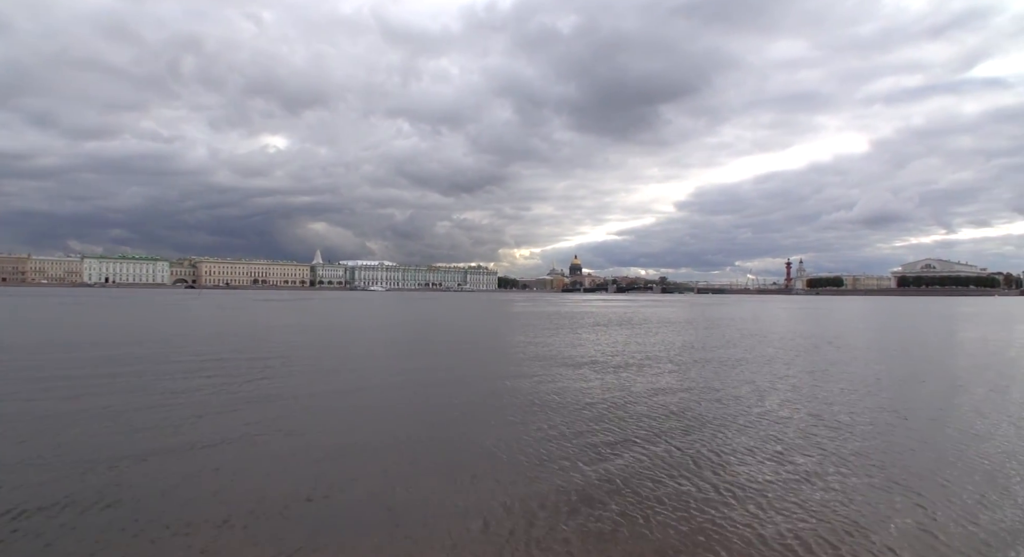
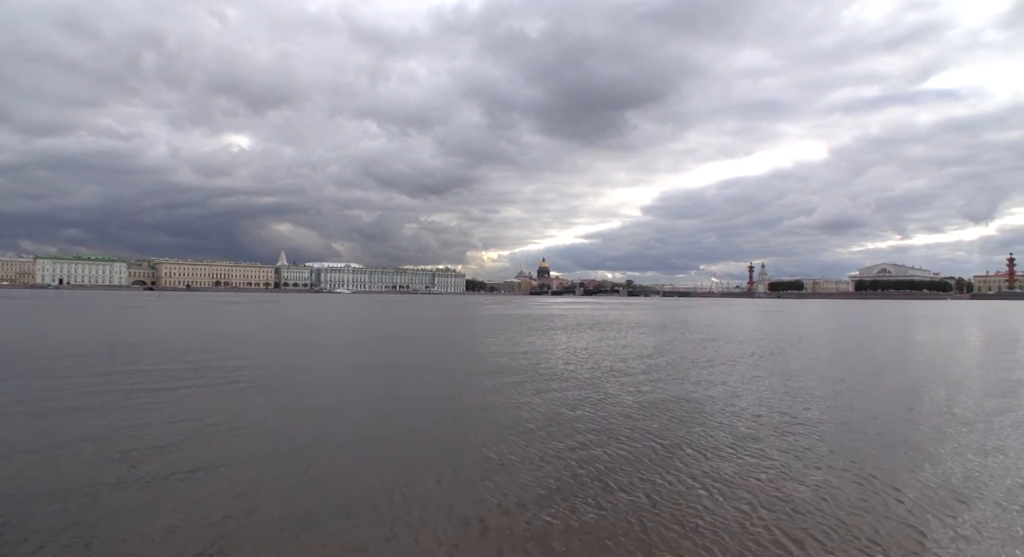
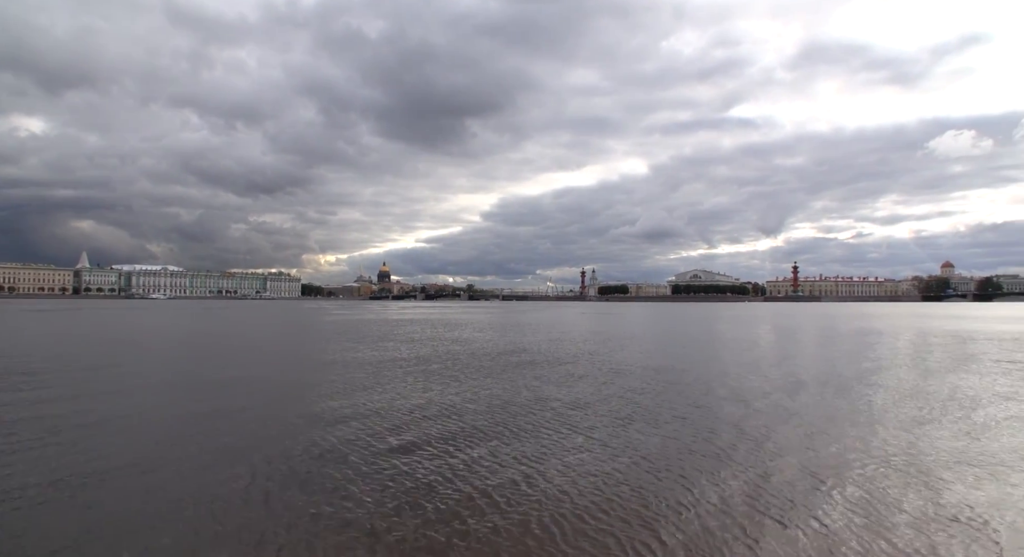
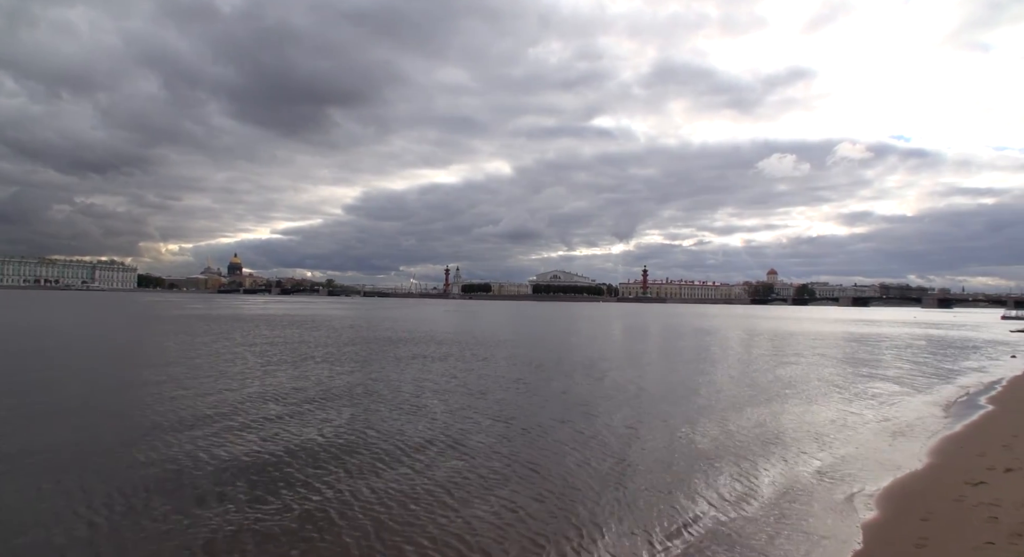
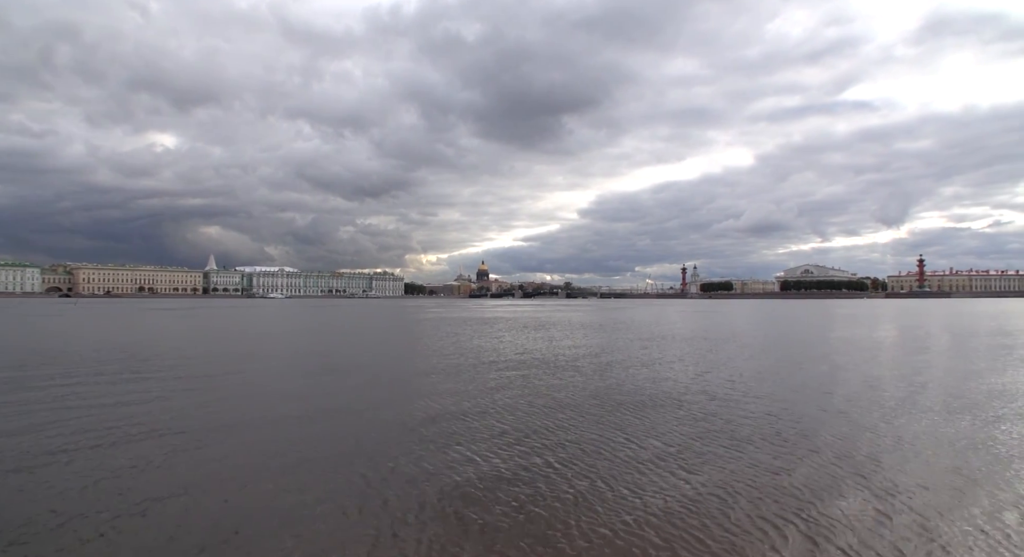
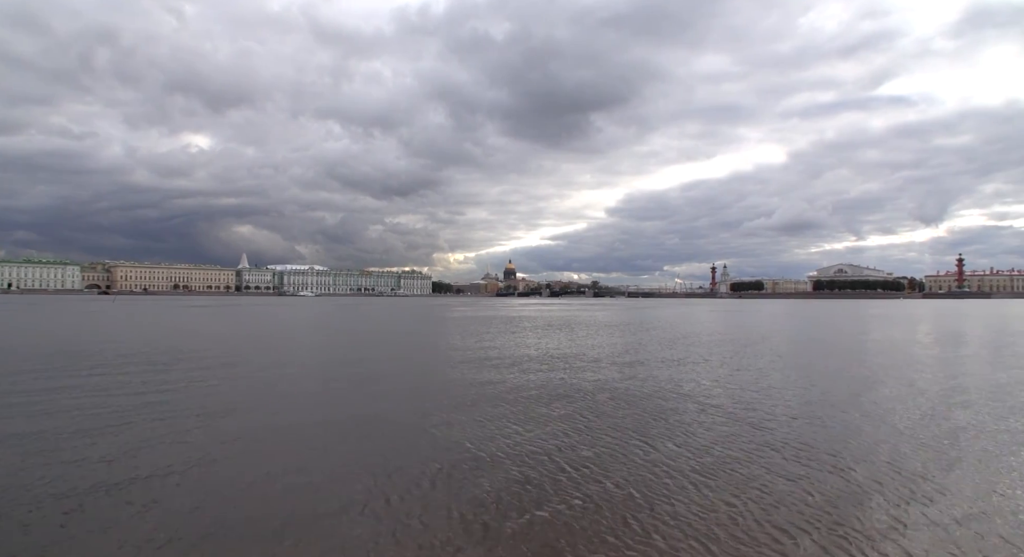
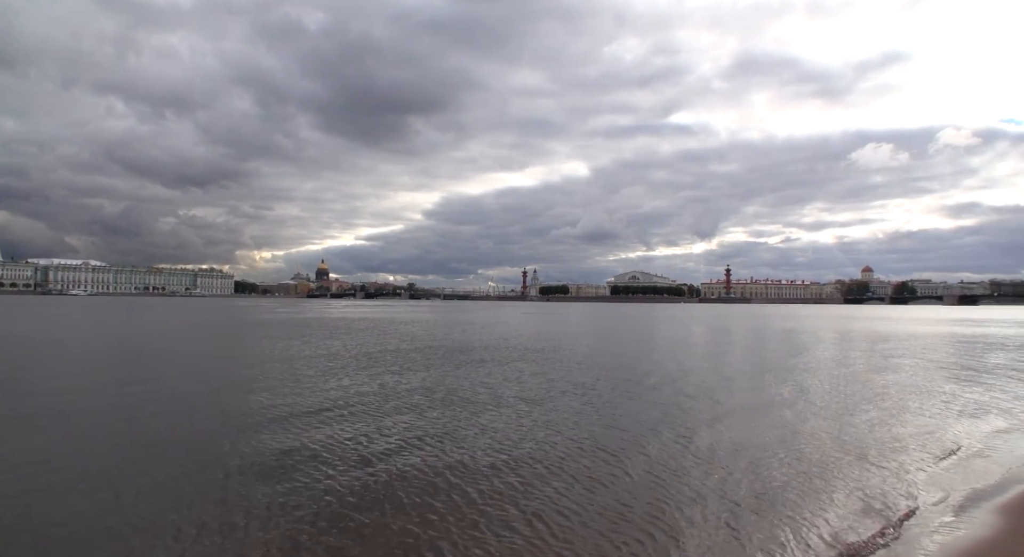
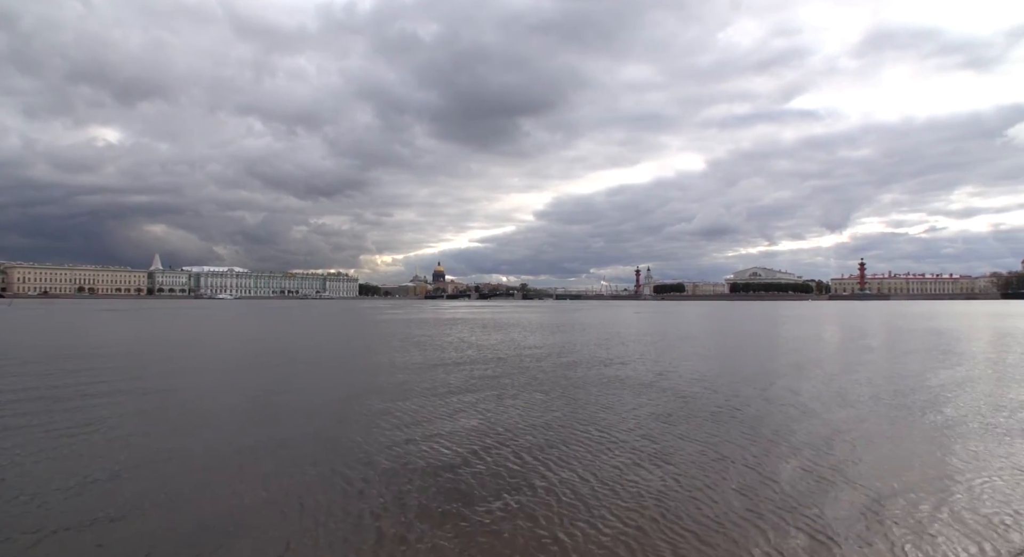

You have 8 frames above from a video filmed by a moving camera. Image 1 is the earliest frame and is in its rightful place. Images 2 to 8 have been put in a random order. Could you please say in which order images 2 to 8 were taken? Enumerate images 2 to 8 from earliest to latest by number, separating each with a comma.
2, 6, 5, 8, 3, 7, 4
